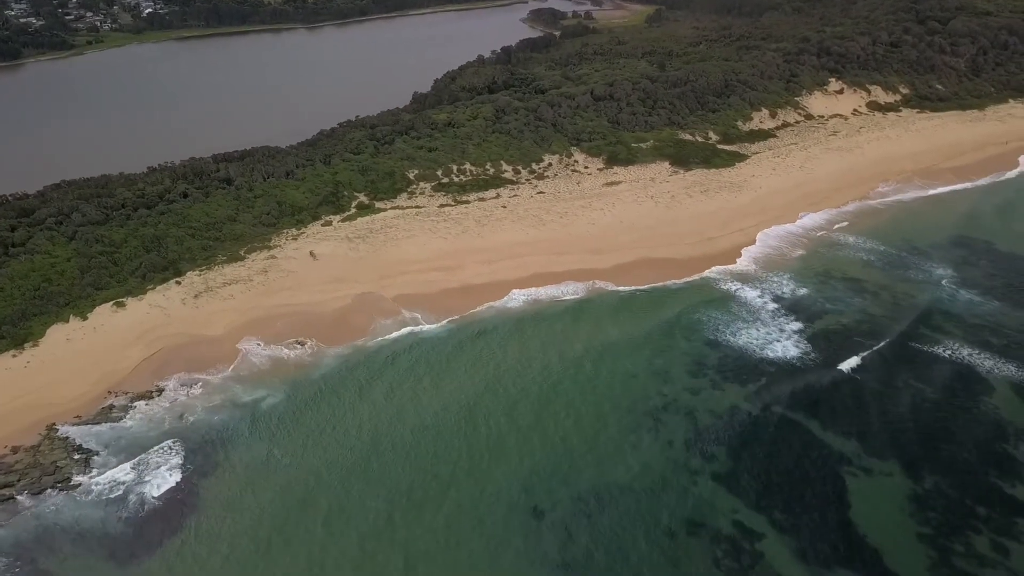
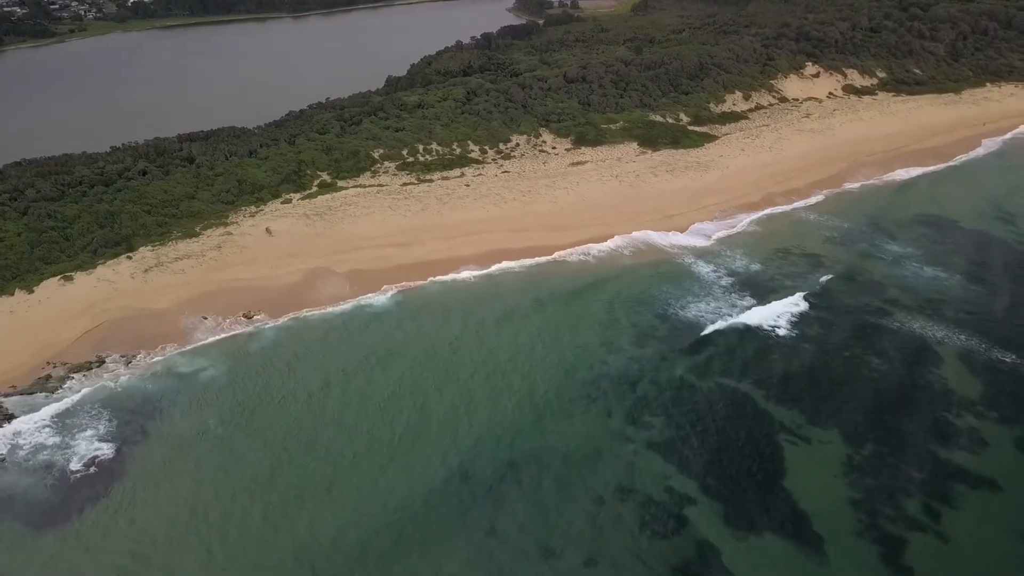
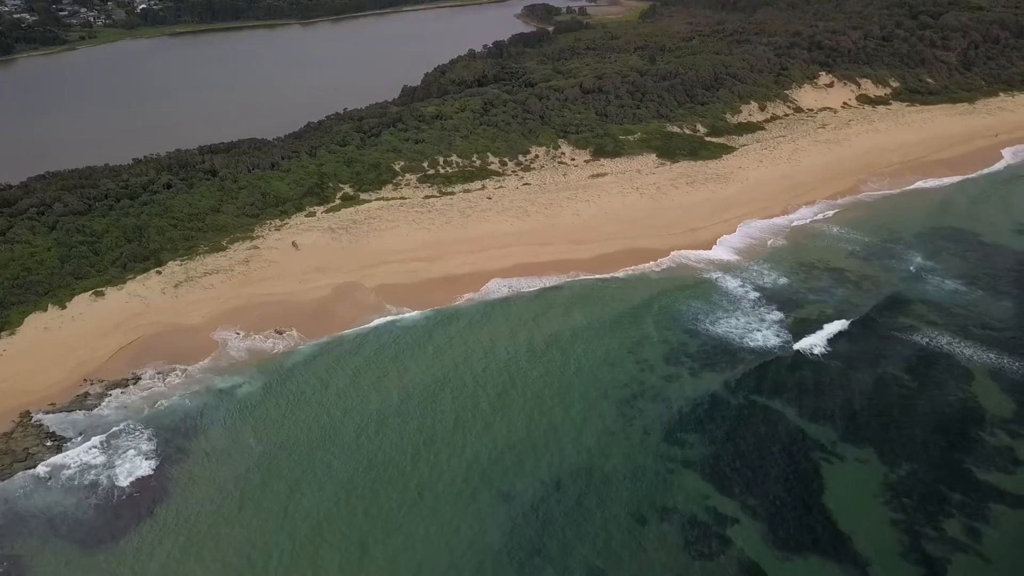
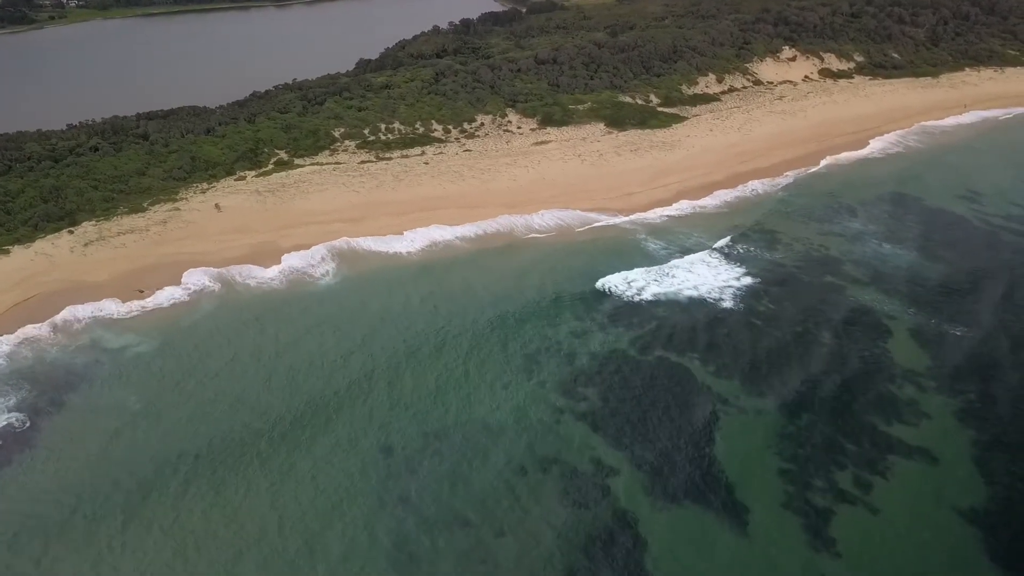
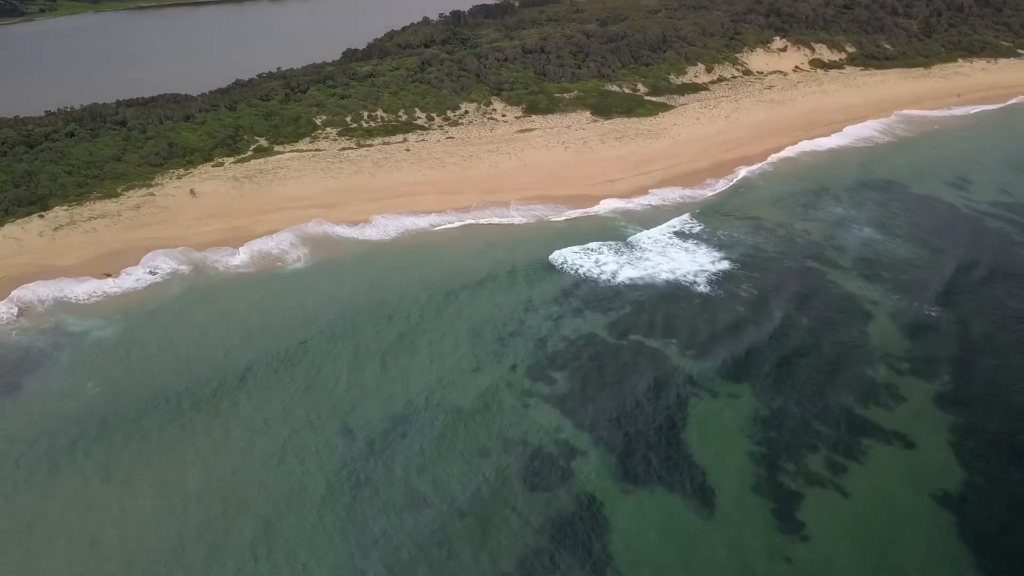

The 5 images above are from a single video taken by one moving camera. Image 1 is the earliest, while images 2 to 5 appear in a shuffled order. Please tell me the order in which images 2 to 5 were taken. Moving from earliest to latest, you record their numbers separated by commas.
3, 2, 4, 5
